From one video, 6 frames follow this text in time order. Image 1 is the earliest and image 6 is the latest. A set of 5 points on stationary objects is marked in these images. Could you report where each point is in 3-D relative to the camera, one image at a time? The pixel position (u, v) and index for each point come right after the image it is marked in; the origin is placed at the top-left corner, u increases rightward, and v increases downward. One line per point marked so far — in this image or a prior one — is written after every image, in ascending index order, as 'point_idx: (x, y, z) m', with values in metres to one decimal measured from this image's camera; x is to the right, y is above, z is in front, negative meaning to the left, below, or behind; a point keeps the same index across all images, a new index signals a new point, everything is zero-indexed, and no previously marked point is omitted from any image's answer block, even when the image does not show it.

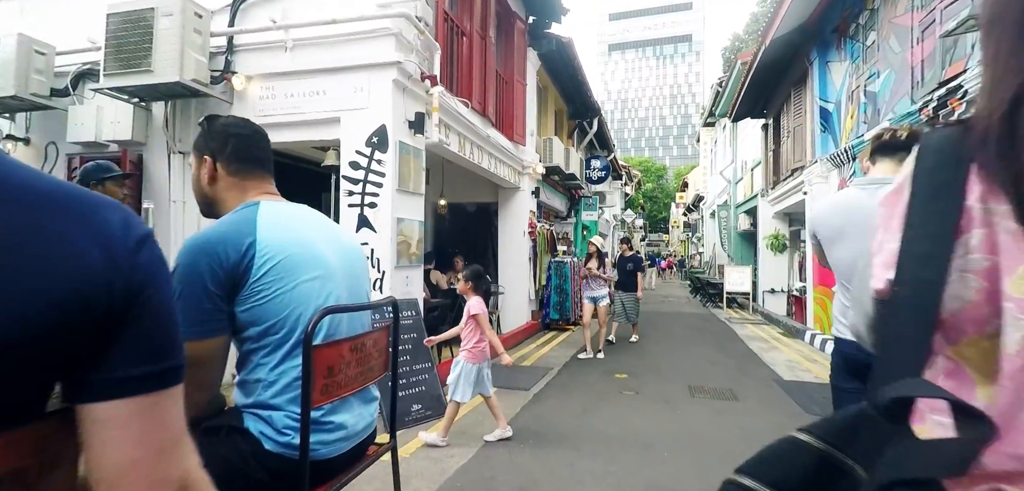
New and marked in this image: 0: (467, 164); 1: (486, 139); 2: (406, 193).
0: (-0.6, +1.2, +7.8) m
1: (-0.4, +1.7, +8.0) m
2: (-1.1, +0.6, +5.3) m
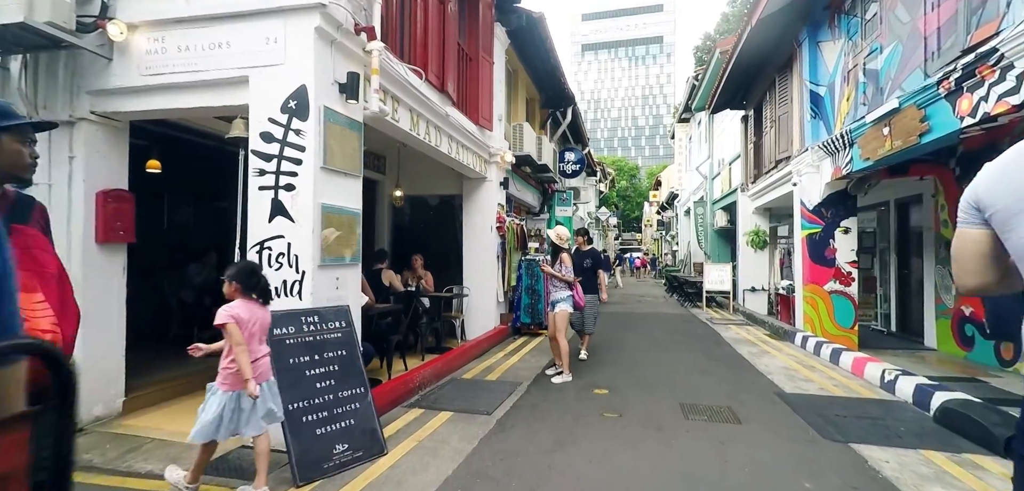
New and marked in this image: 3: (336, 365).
0: (-1.1, +1.3, +6.7) m
1: (-0.9, +1.8, +6.9) m
2: (-1.5, +0.6, +4.3) m
3: (-1.3, -0.9, +3.8) m
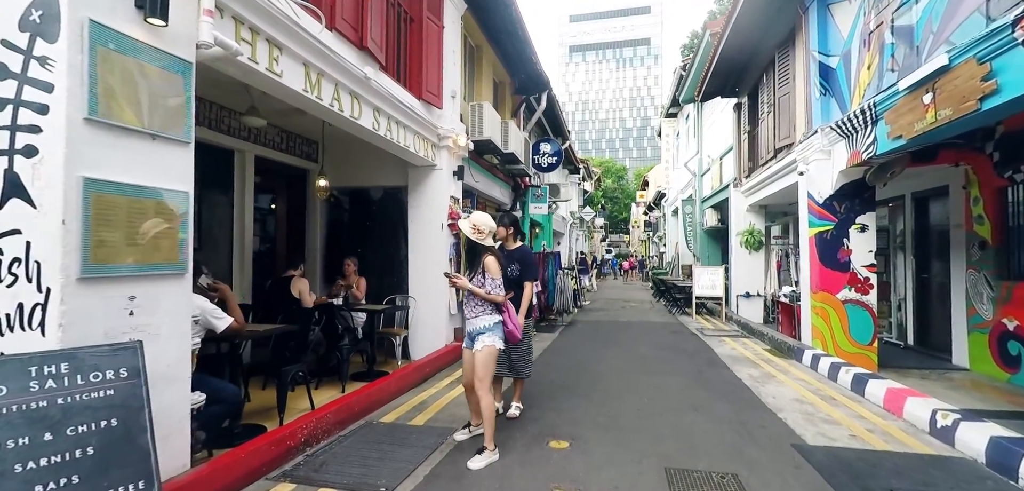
0: (-1.8, +1.3, +5.2) m
1: (-1.5, +1.7, +5.4) m
2: (-2.1, +0.6, +2.7) m
3: (-1.9, -0.9, +2.3) m
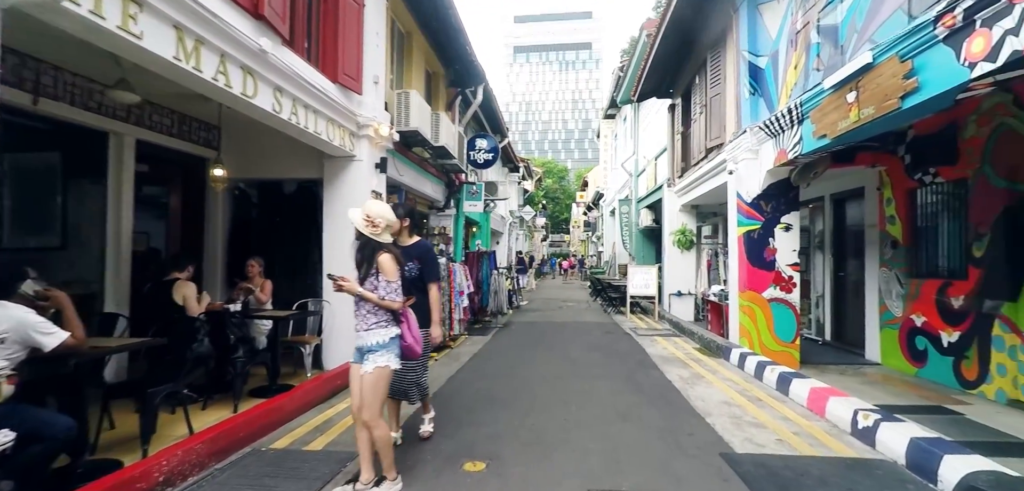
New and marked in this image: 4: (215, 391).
0: (-2.5, +1.3, +4.5) m
1: (-2.3, +1.8, +4.7) m
2: (-2.6, +0.6, +2.0) m
3: (-2.3, -0.9, +1.6) m
4: (-3.1, -1.5, +5.2) m
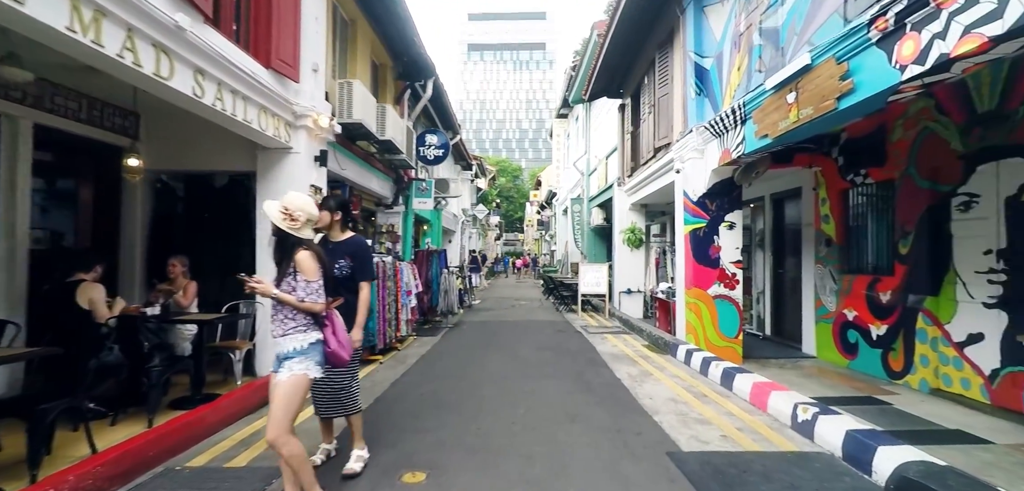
0: (-3.0, +1.3, +4.1) m
1: (-2.8, +1.8, +4.3) m
2: (-2.8, +0.6, +1.6) m
3: (-2.5, -0.9, +1.2) m
4: (-3.6, -1.5, +4.7) m
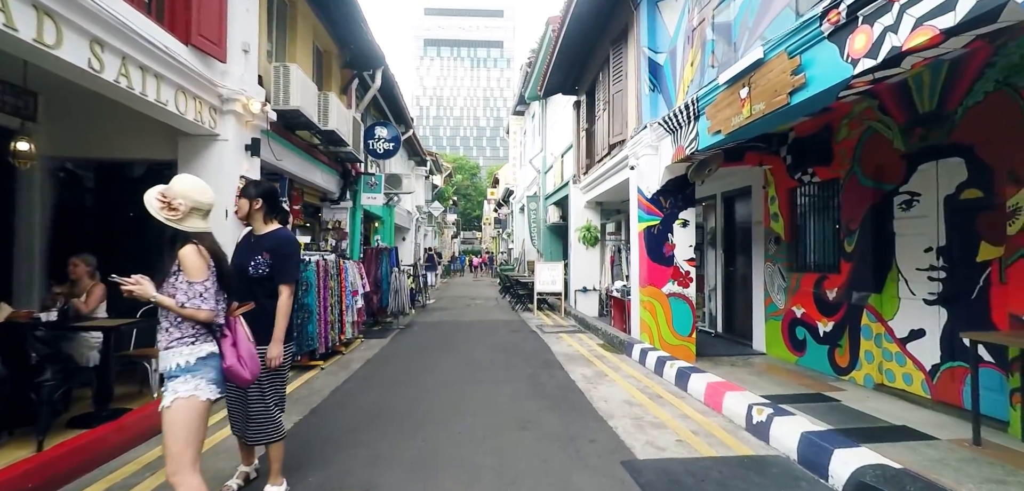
0: (-3.4, +1.4, +3.5) m
1: (-3.2, +1.8, +3.7) m
2: (-3.0, +0.7, +1.0) m
3: (-2.7, -0.9, +0.7) m
4: (-4.1, -1.5, +4.1) m
